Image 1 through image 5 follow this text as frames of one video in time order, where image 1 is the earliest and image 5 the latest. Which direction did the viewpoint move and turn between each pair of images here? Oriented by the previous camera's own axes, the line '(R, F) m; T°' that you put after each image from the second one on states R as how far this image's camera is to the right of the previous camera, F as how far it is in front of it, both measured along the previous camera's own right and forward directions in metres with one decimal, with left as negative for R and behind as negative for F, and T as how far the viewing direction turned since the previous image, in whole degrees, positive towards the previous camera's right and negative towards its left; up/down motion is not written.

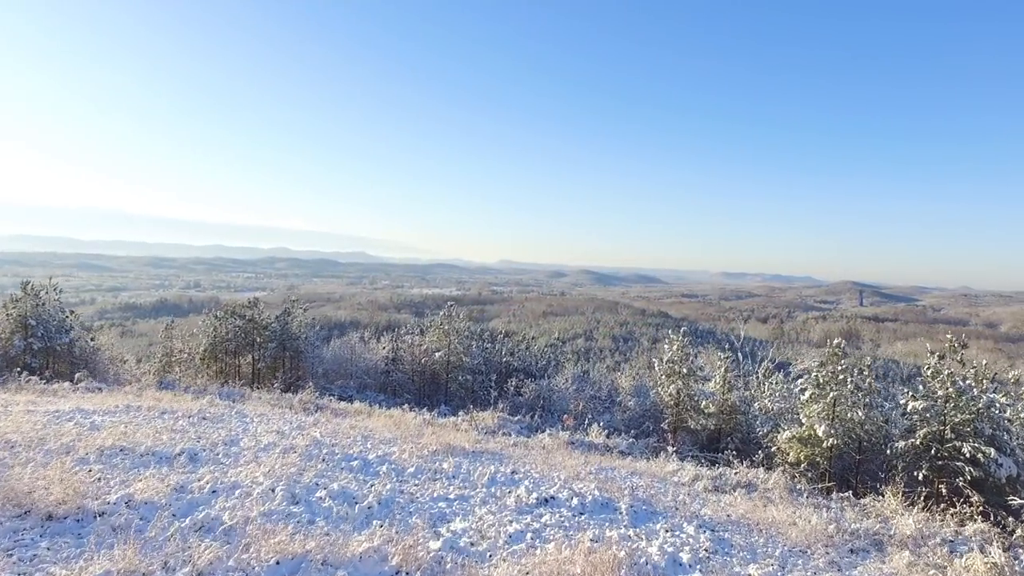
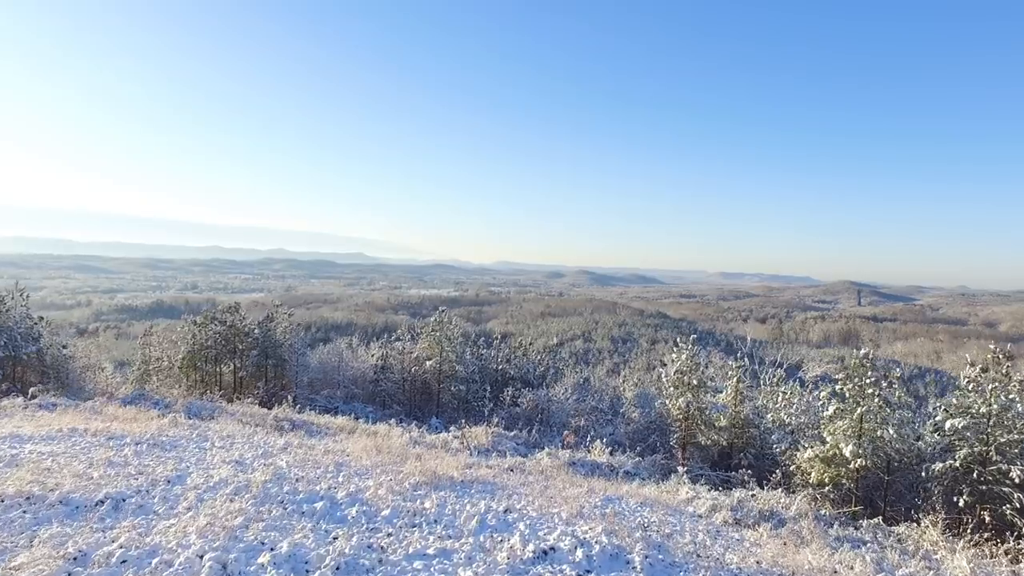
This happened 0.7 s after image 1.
(0.0, +0.7) m; 0°
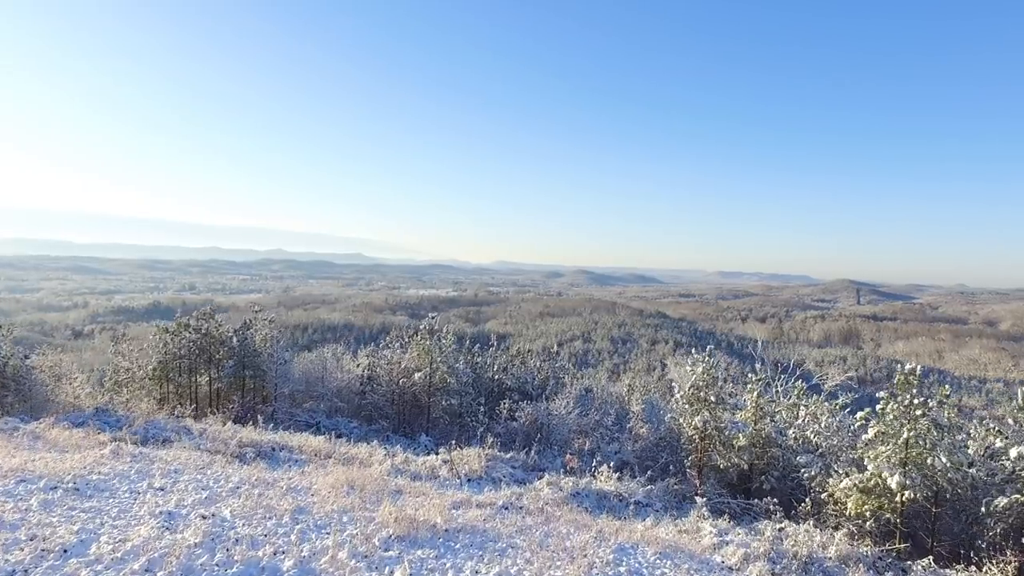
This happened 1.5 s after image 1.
(0.0, +0.9) m; 0°
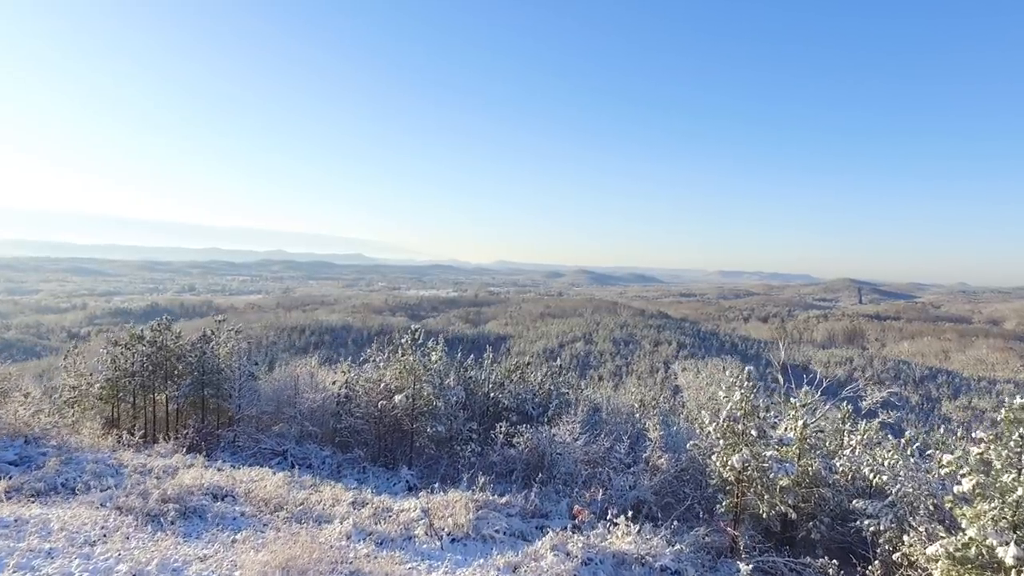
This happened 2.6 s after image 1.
(+0.1, +1.4) m; 0°
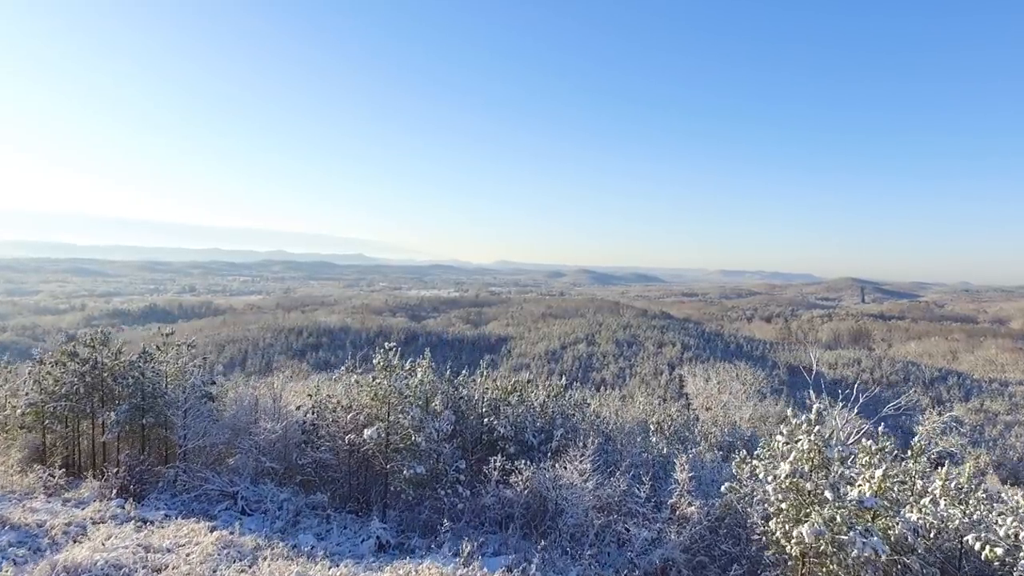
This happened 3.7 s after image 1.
(+0.1, +1.6) m; 0°
